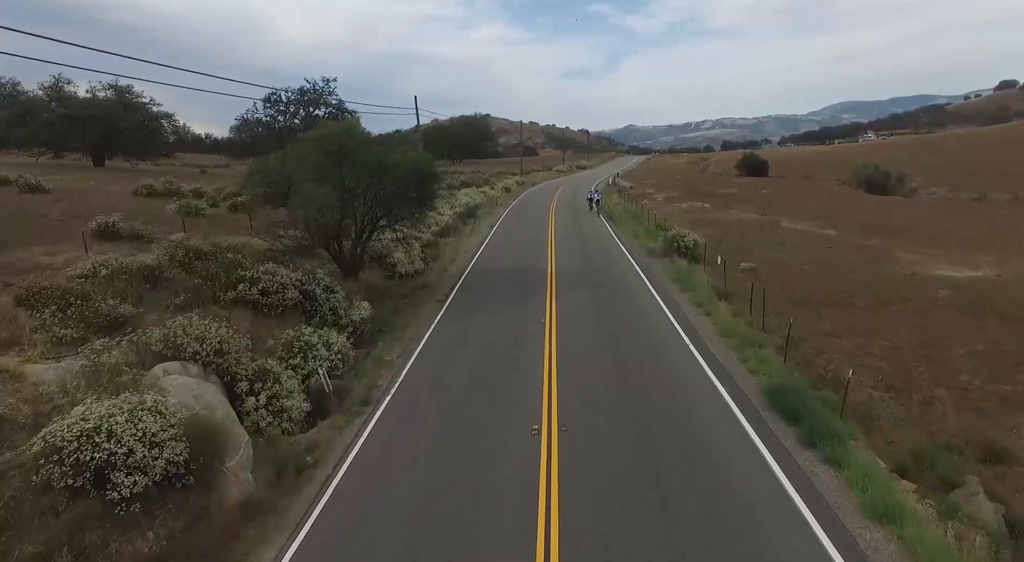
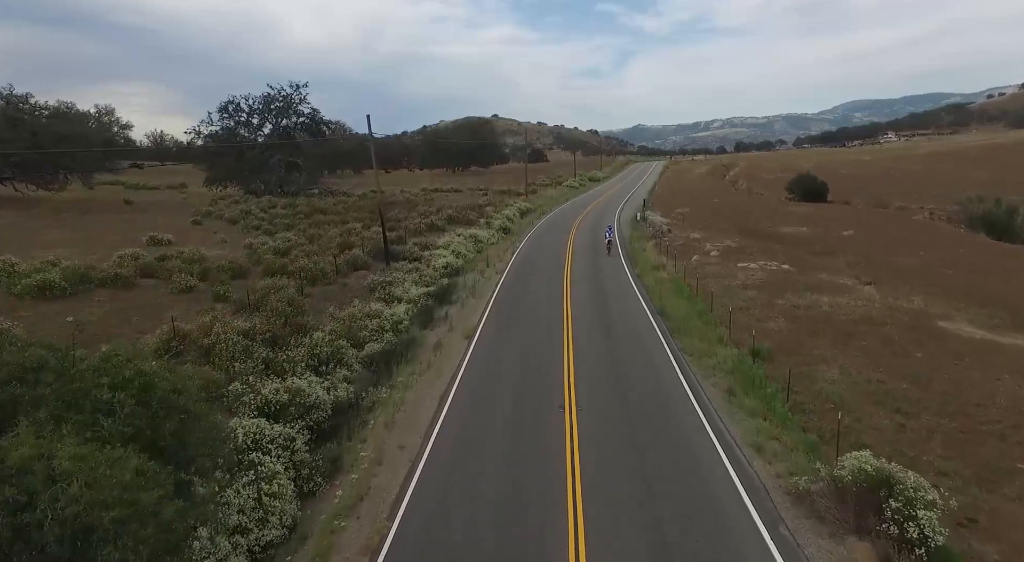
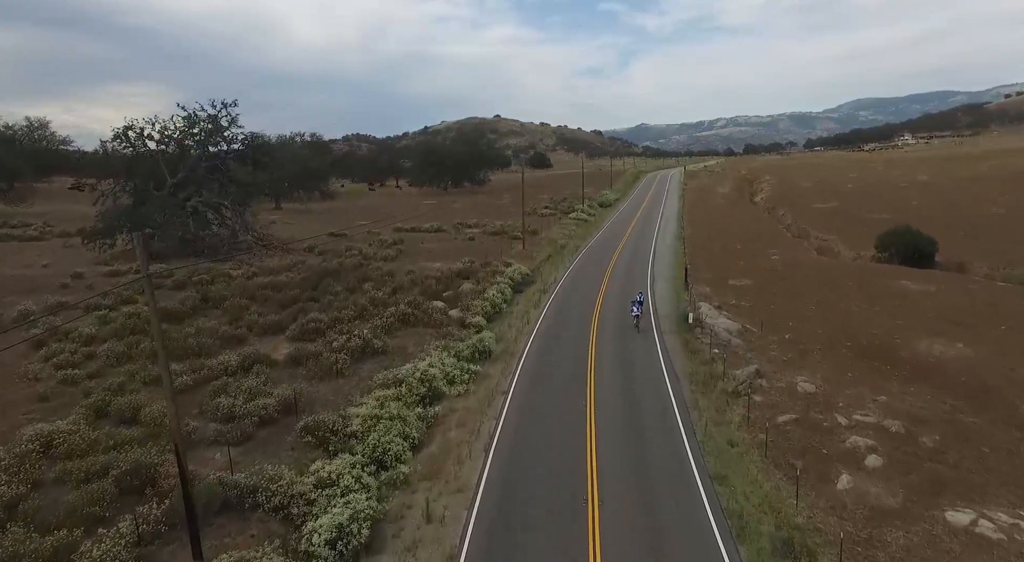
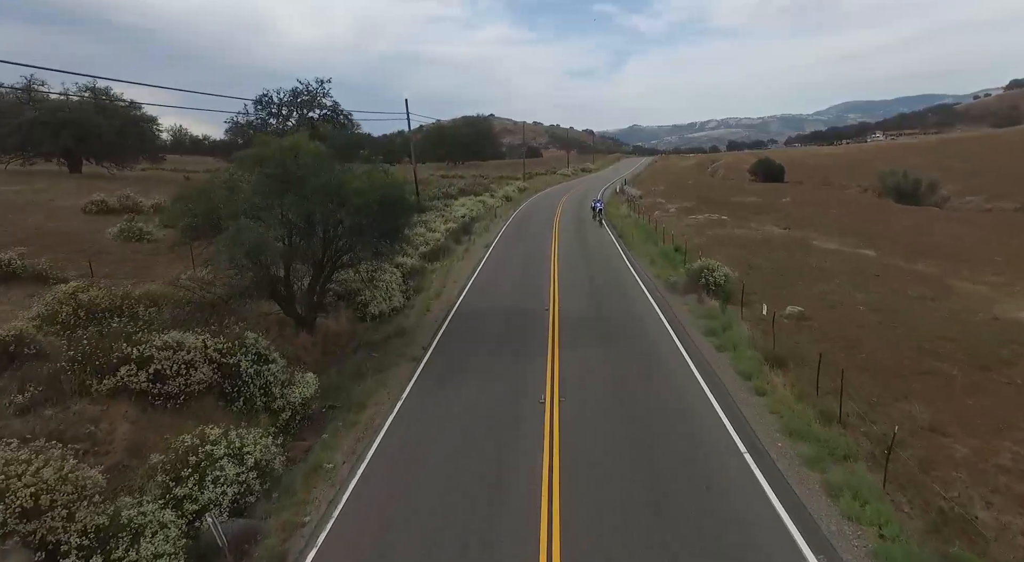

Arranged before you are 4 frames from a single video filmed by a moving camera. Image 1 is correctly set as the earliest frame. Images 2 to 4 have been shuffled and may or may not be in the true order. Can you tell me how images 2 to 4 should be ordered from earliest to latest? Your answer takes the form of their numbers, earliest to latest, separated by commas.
4, 2, 3
